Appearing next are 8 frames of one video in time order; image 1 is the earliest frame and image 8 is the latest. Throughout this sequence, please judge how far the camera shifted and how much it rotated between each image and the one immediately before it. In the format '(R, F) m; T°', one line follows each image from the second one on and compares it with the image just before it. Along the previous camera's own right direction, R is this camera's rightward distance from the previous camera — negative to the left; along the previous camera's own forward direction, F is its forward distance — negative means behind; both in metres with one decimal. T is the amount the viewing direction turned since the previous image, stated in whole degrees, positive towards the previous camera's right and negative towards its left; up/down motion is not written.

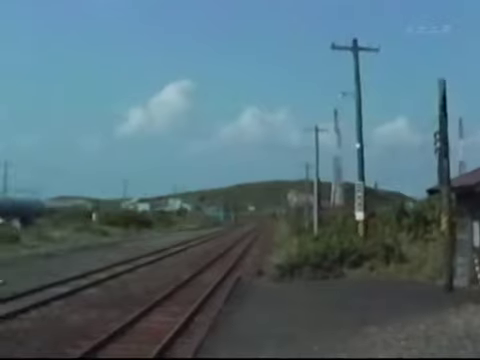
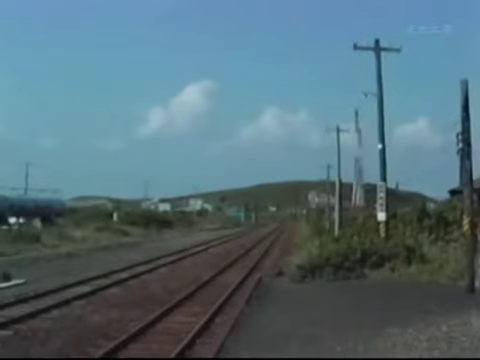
(0.0, 0.0) m; -1°
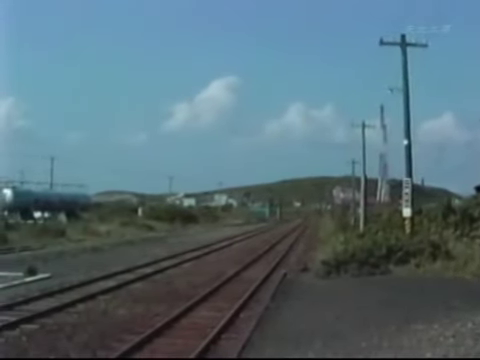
(-0.1, 0.0) m; -1°
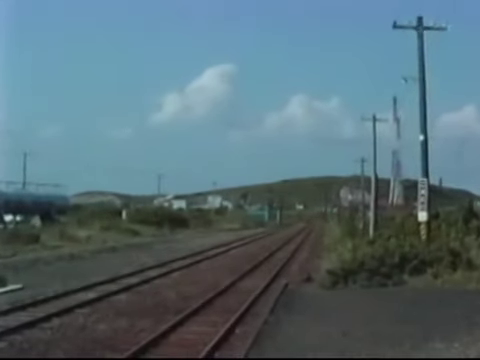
(+0.1, +4.7) m; 0°
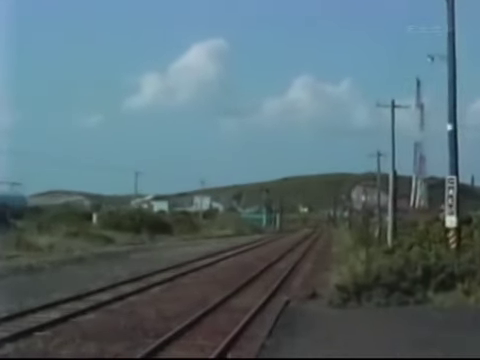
(+0.3, +6.4) m; 0°
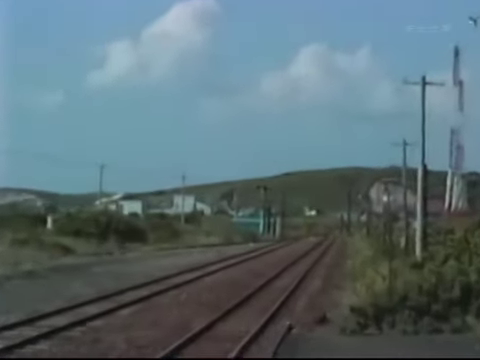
(+0.2, +6.8) m; 0°
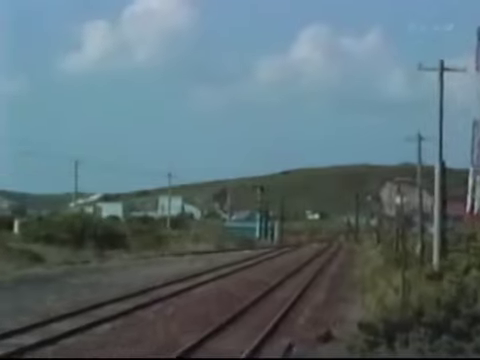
(+0.1, +3.2) m; 0°
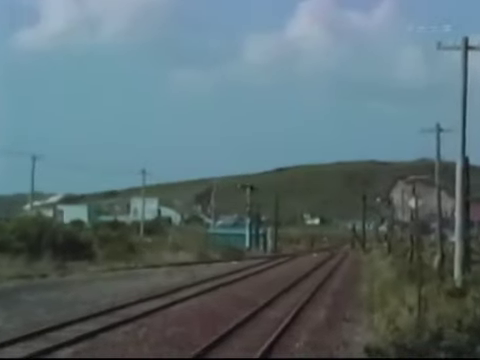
(+0.1, +3.7) m; 0°
